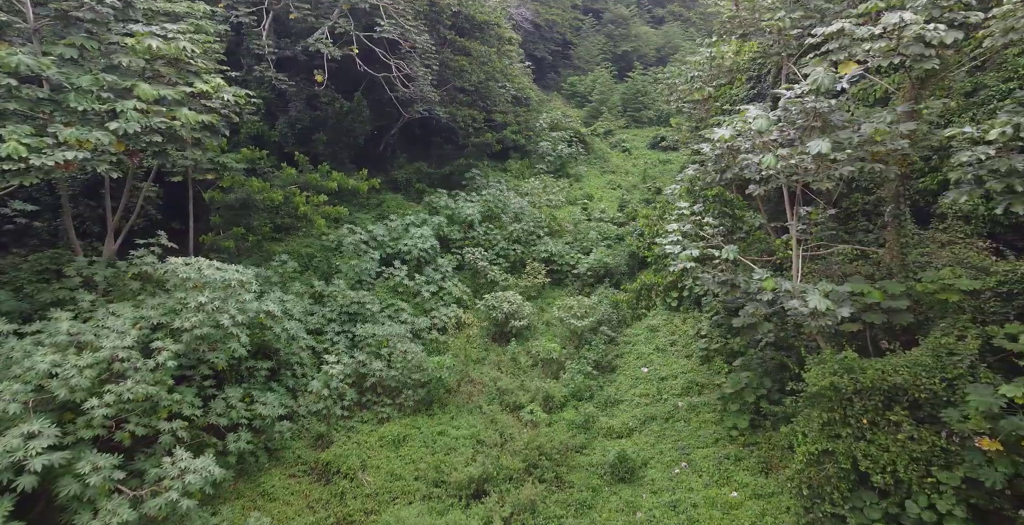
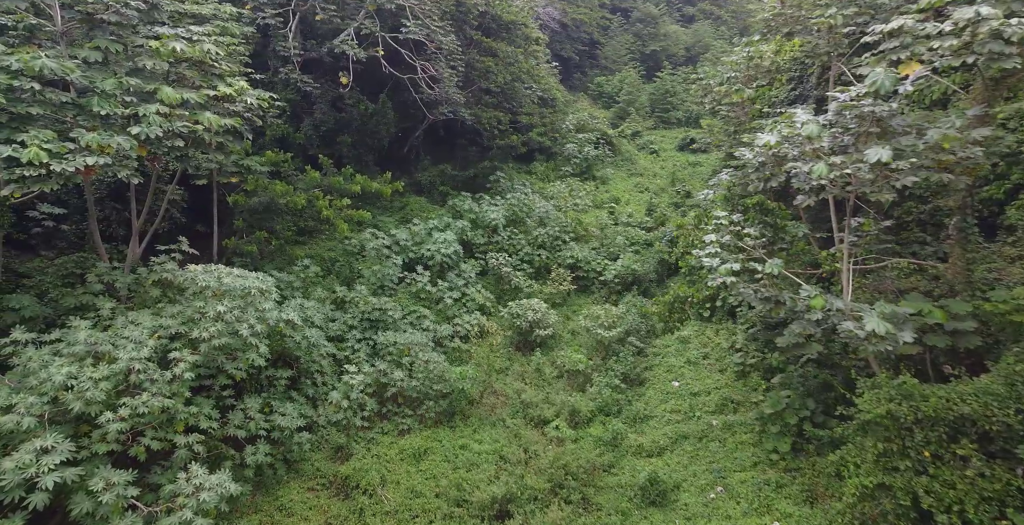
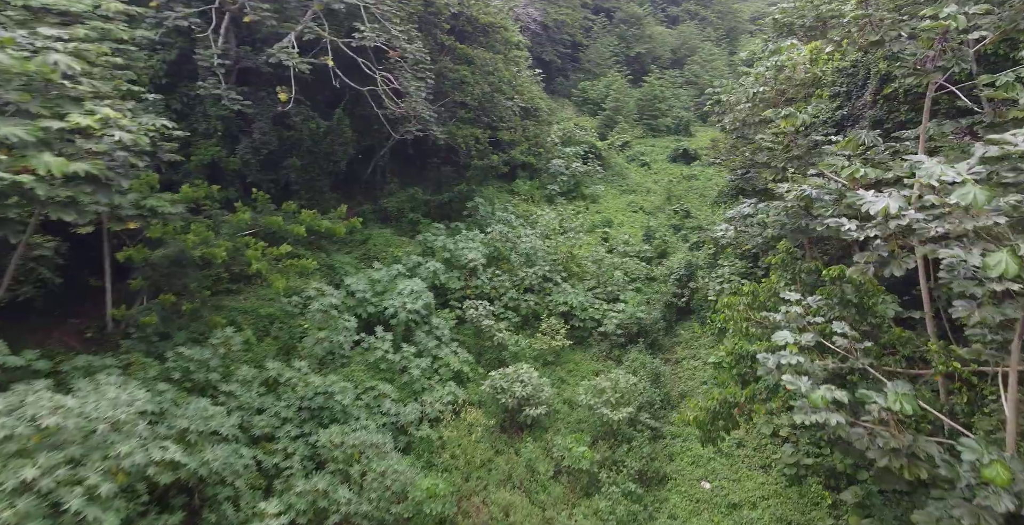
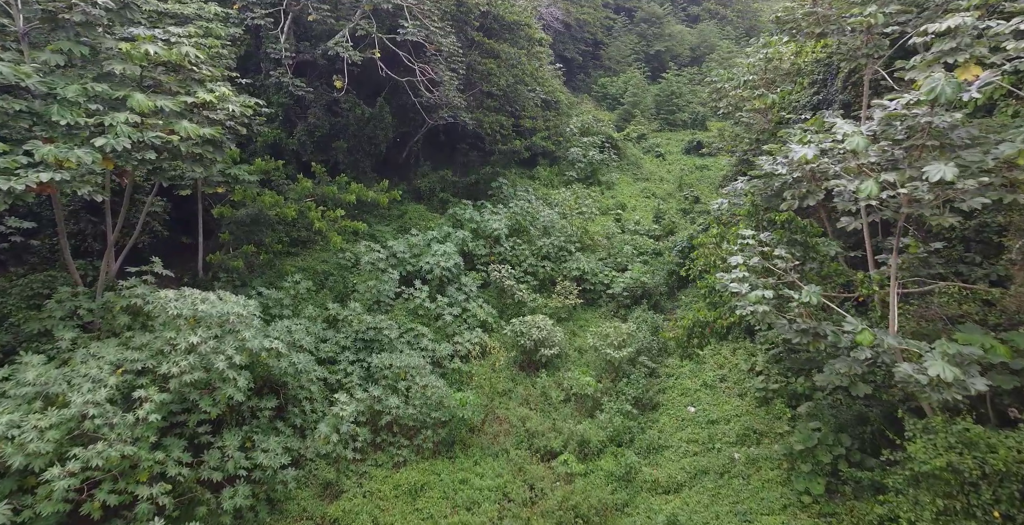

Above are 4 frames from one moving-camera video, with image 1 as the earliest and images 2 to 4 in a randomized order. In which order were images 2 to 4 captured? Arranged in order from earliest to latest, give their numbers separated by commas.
2, 4, 3
